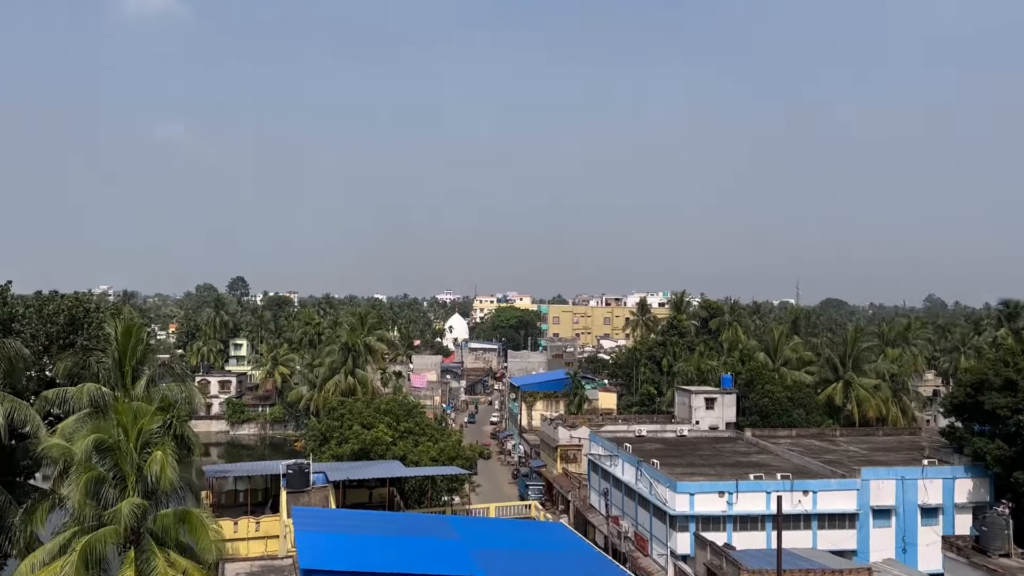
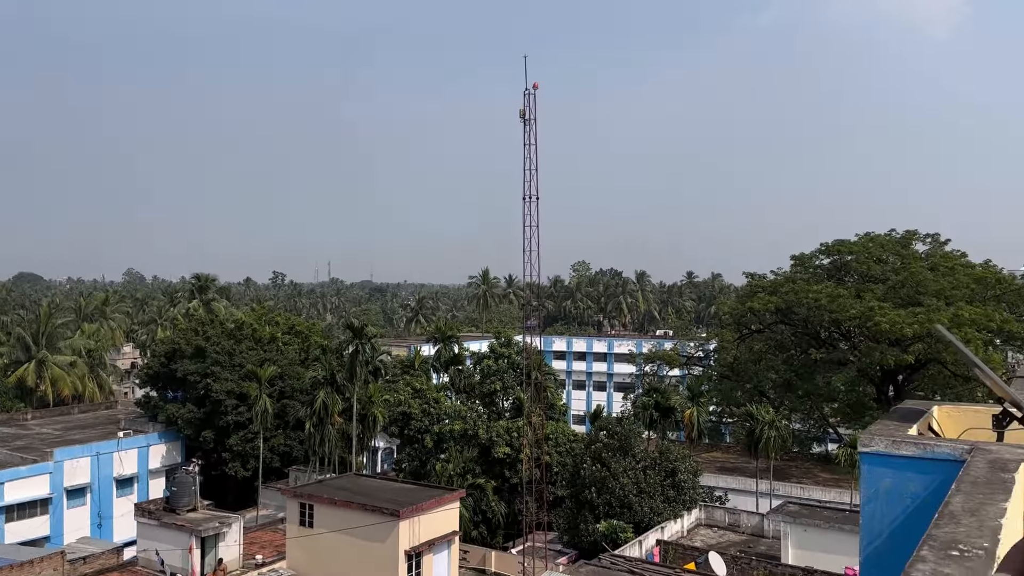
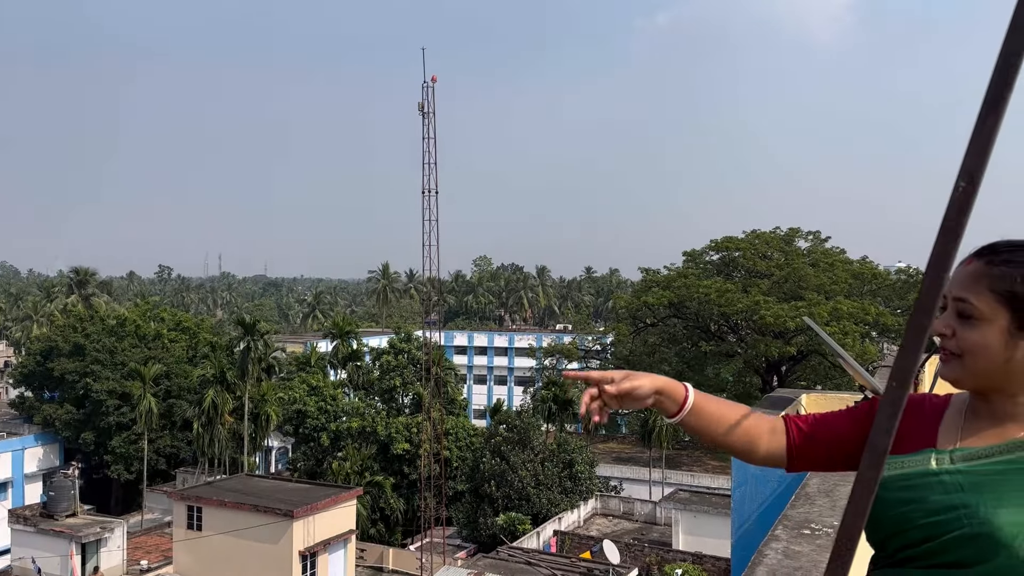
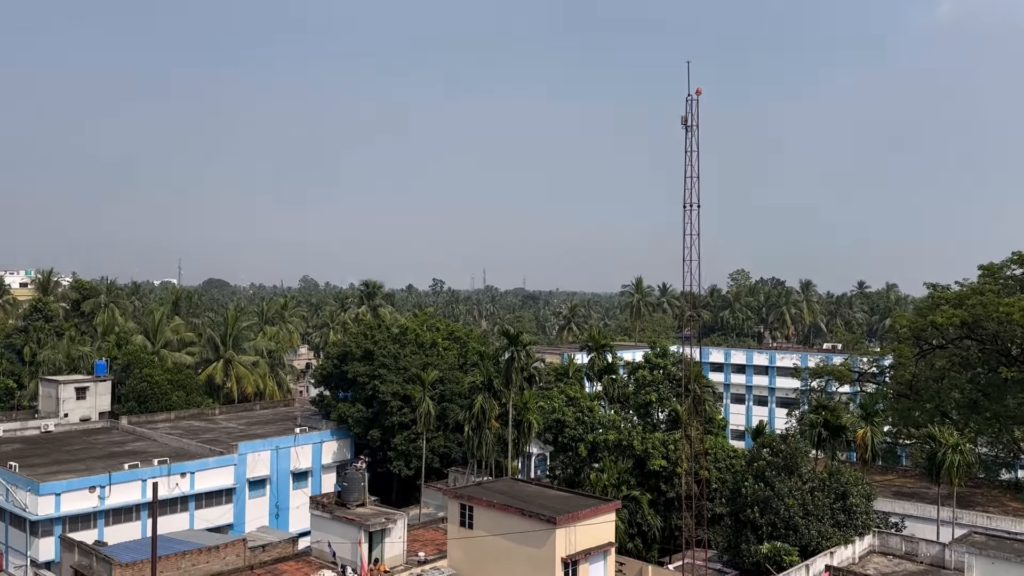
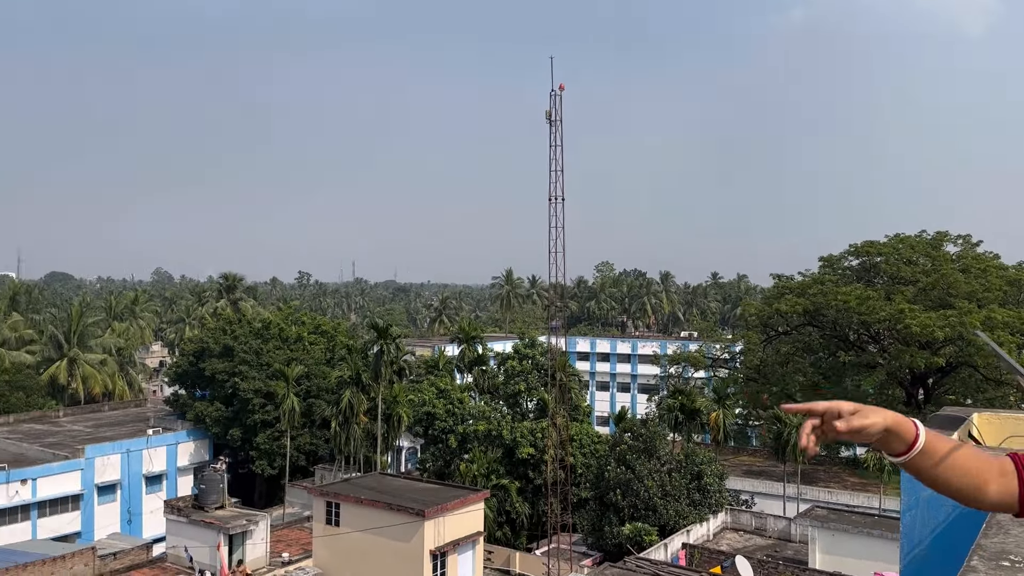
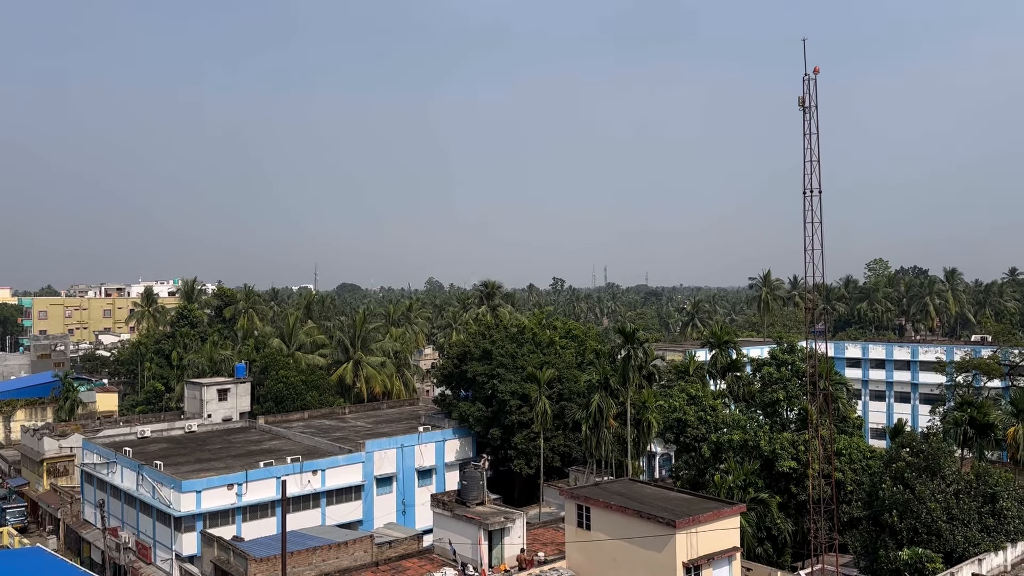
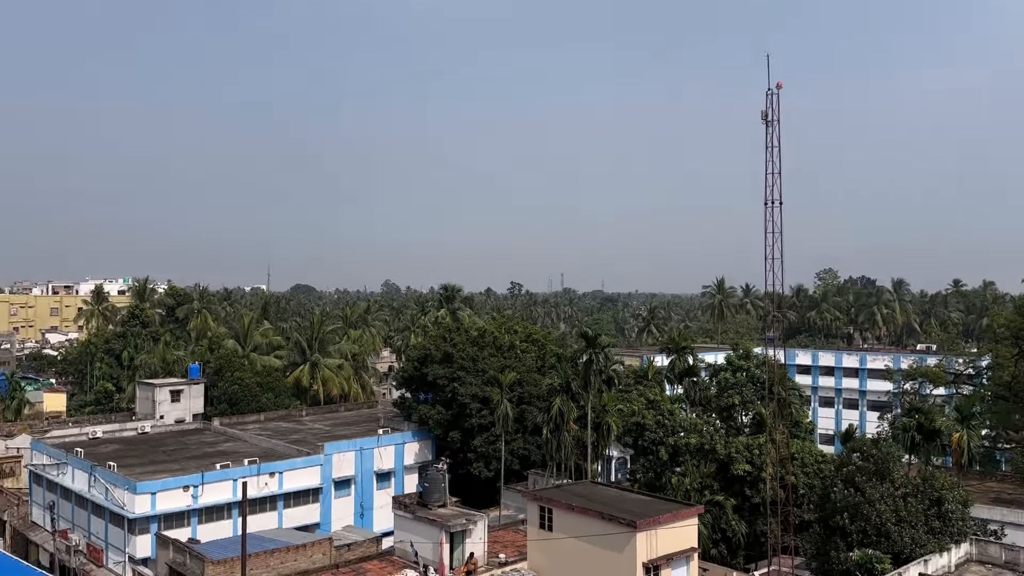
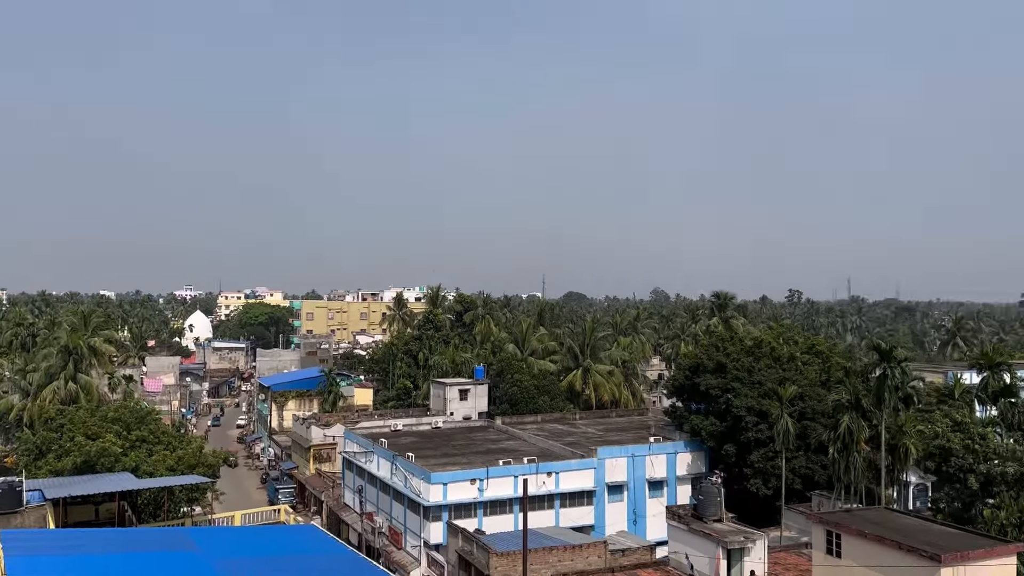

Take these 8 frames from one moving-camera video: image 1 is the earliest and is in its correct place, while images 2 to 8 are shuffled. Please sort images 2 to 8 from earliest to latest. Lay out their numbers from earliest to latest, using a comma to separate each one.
8, 7, 2, 3, 5, 4, 6
